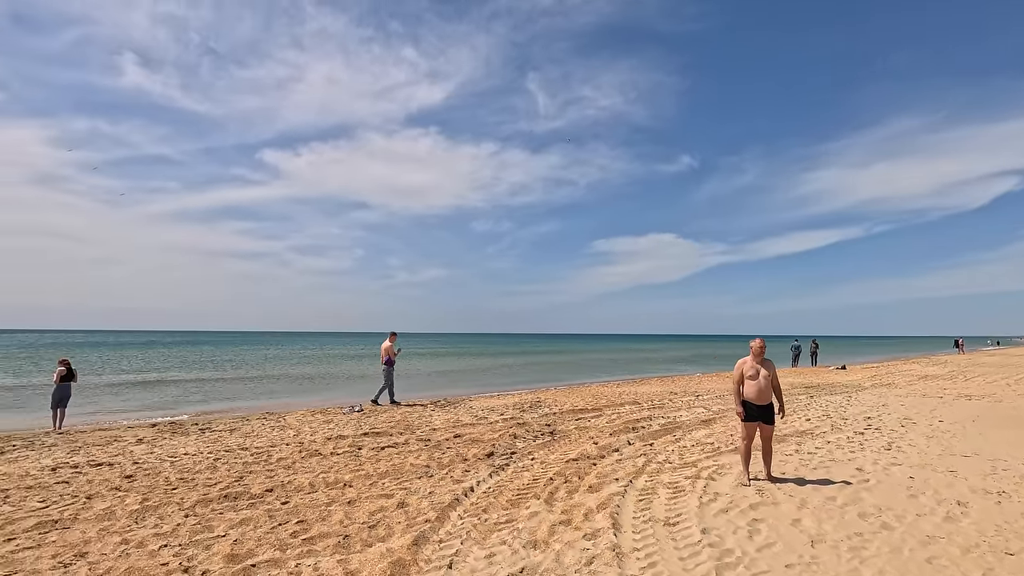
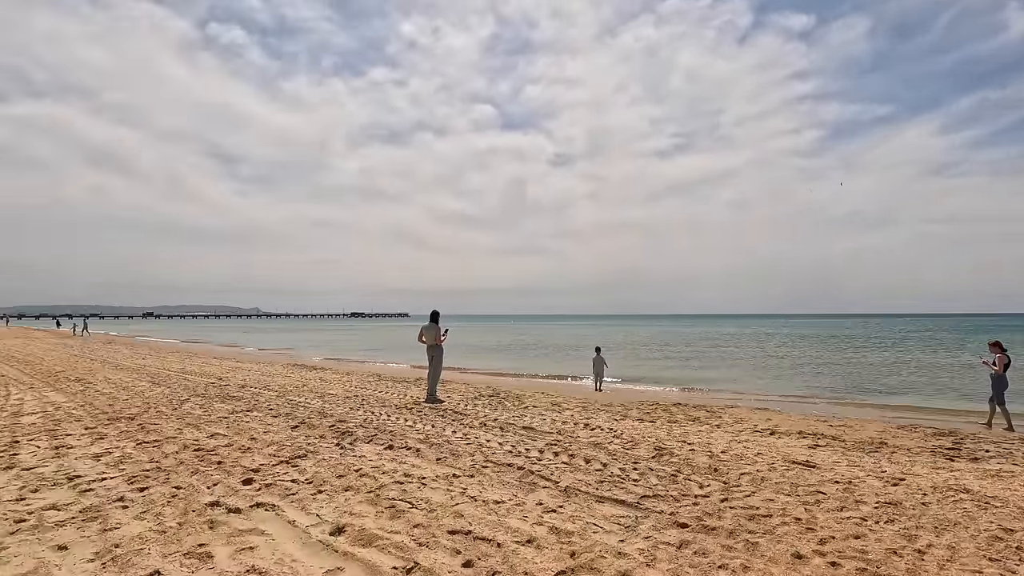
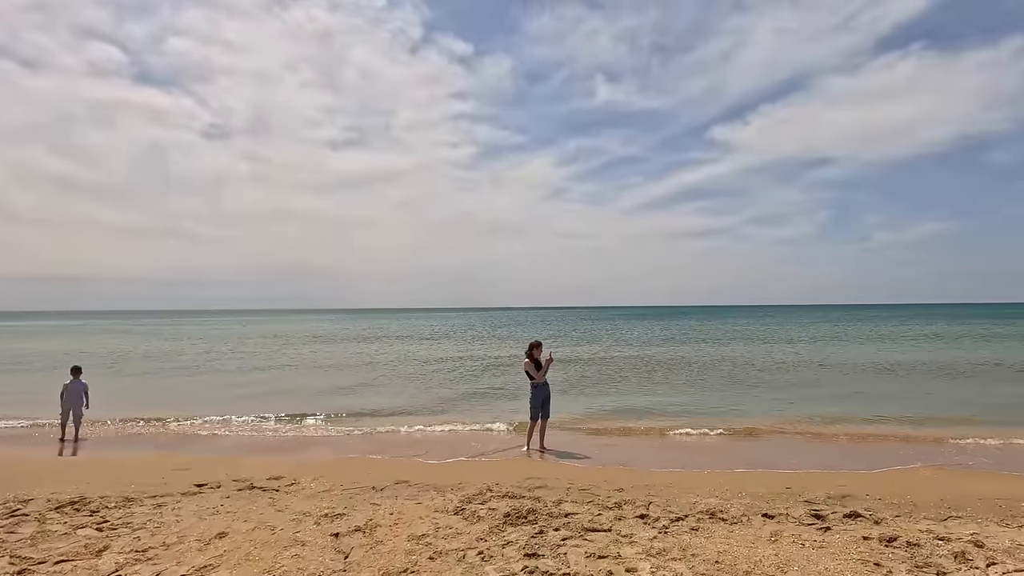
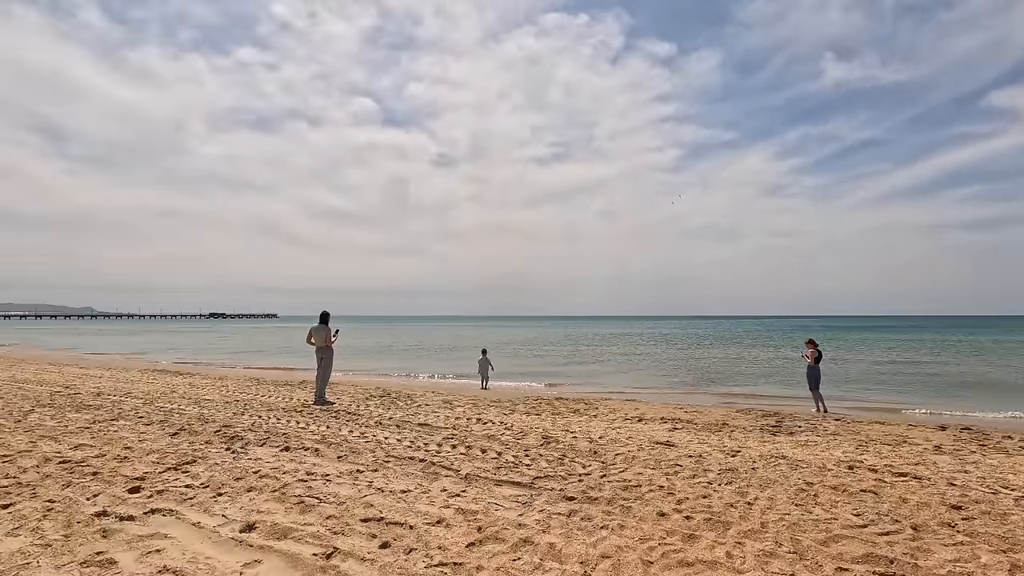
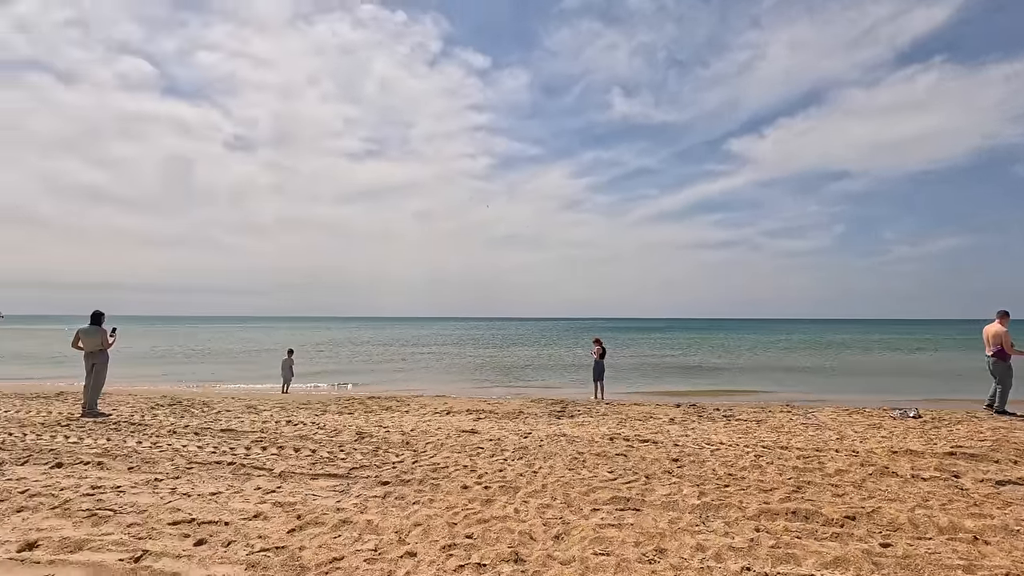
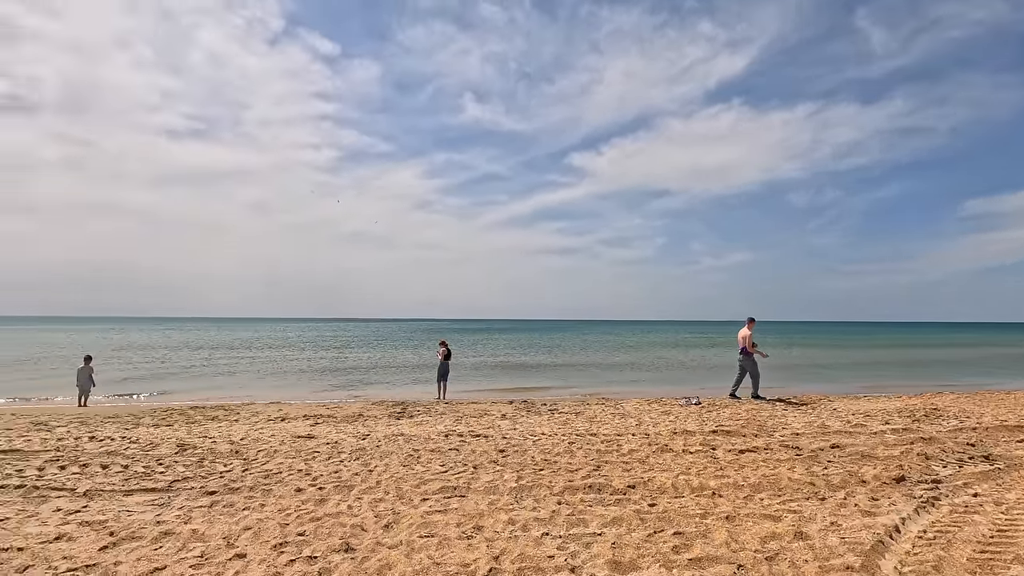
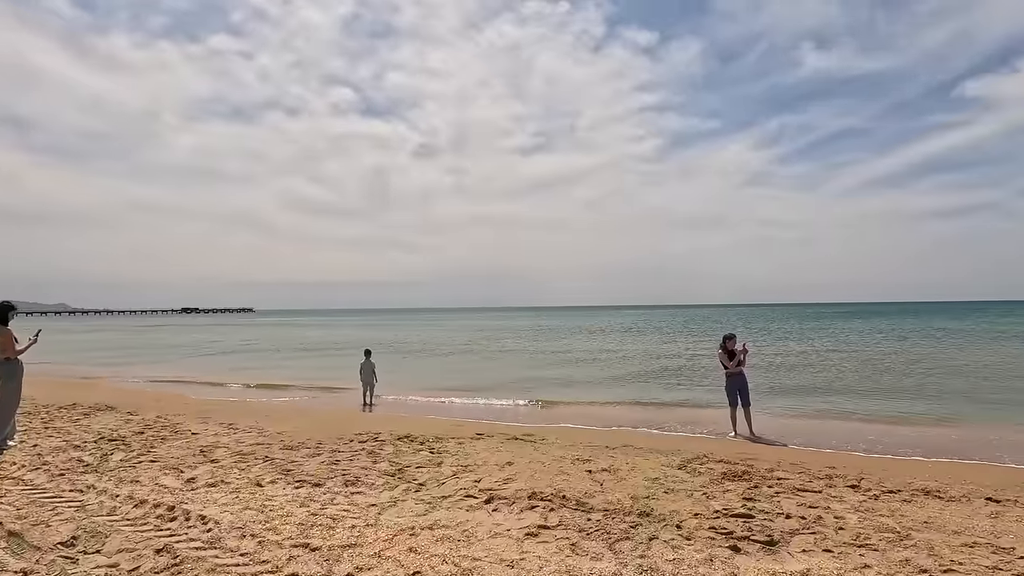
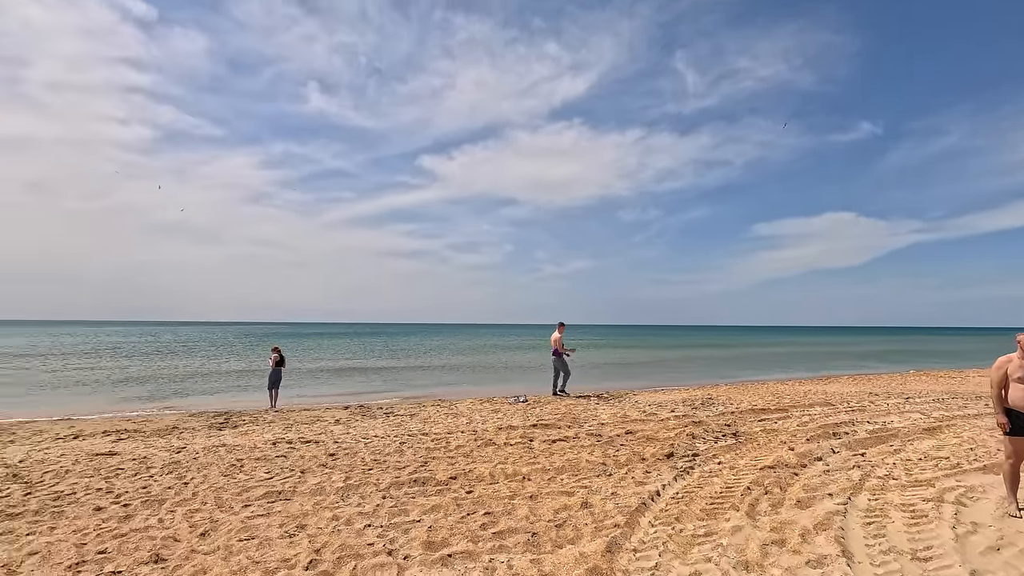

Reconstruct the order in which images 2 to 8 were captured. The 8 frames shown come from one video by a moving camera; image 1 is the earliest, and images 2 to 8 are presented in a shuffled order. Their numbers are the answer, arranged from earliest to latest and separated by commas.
8, 6, 5, 4, 2, 7, 3
